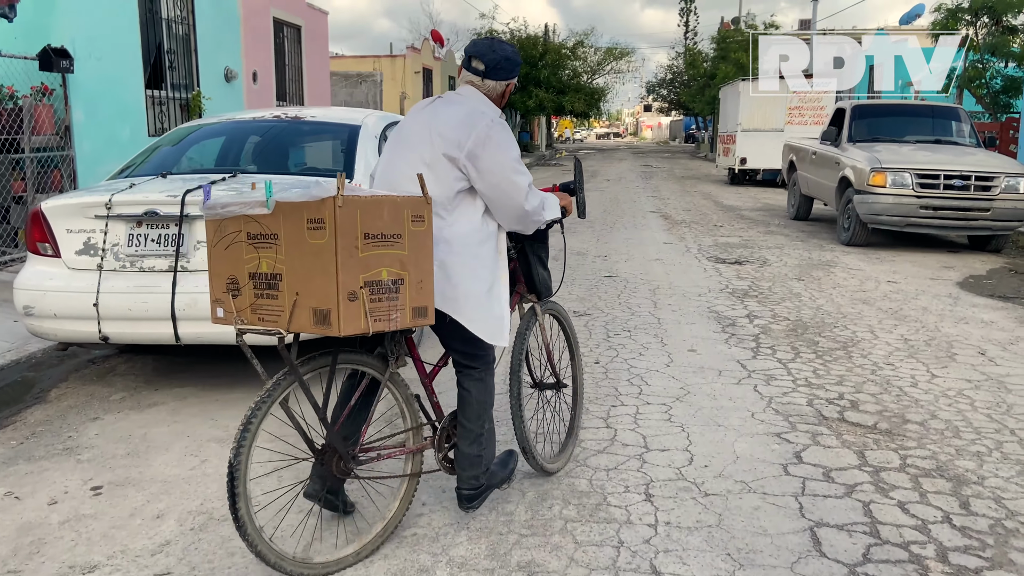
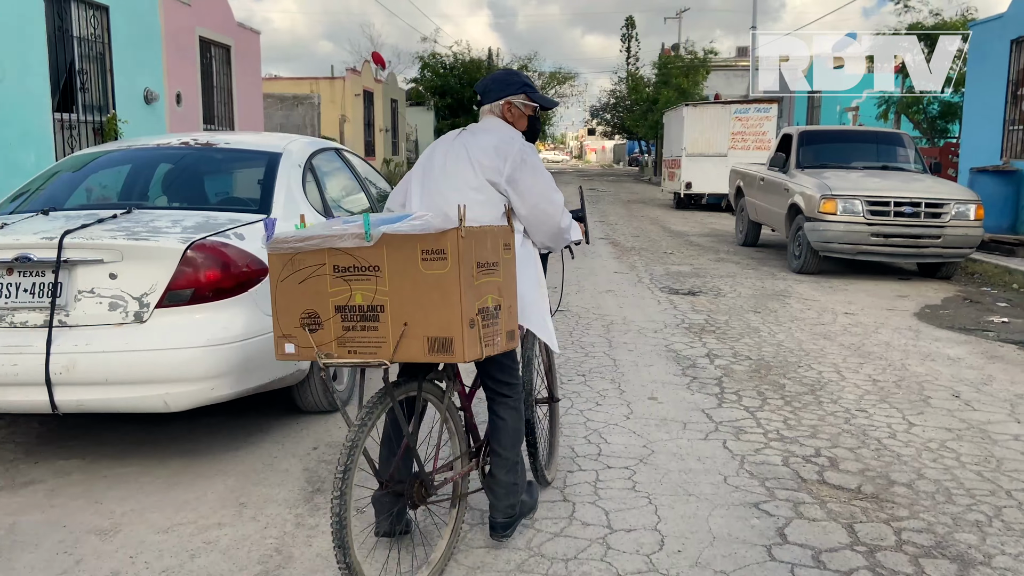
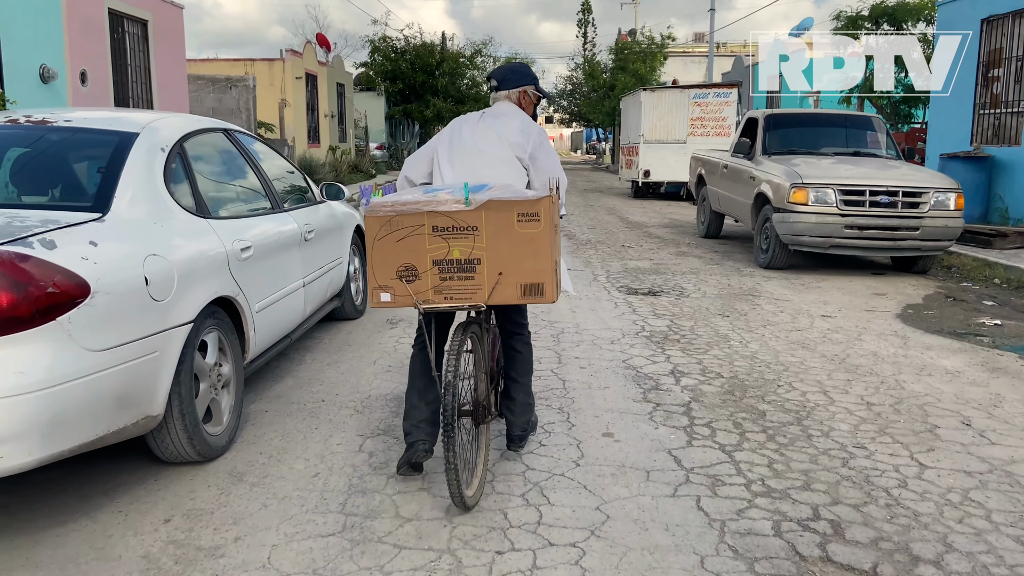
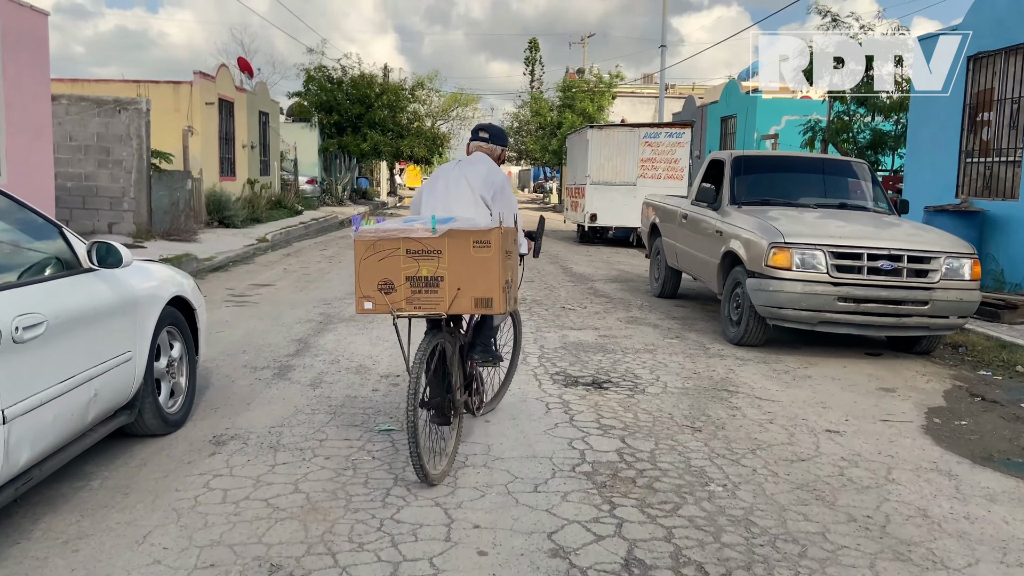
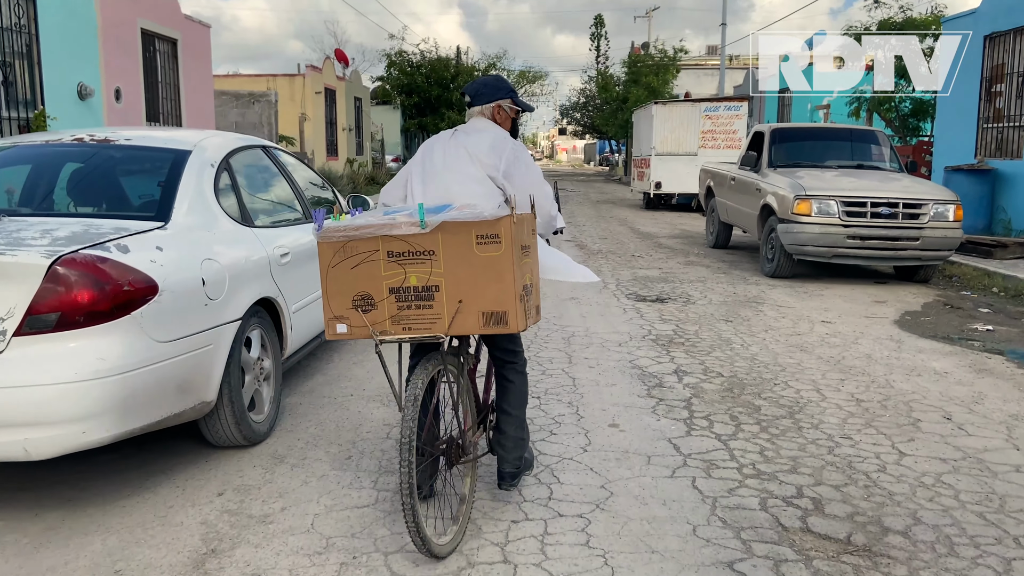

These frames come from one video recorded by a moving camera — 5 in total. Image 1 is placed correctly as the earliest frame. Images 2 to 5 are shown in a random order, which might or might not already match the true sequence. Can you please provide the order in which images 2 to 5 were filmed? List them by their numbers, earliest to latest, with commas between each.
2, 5, 3, 4
